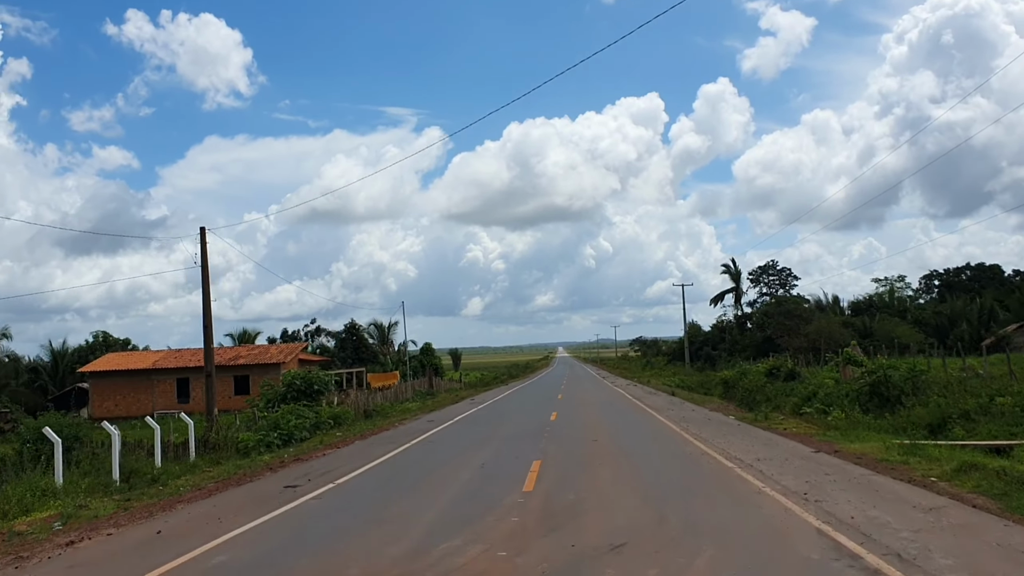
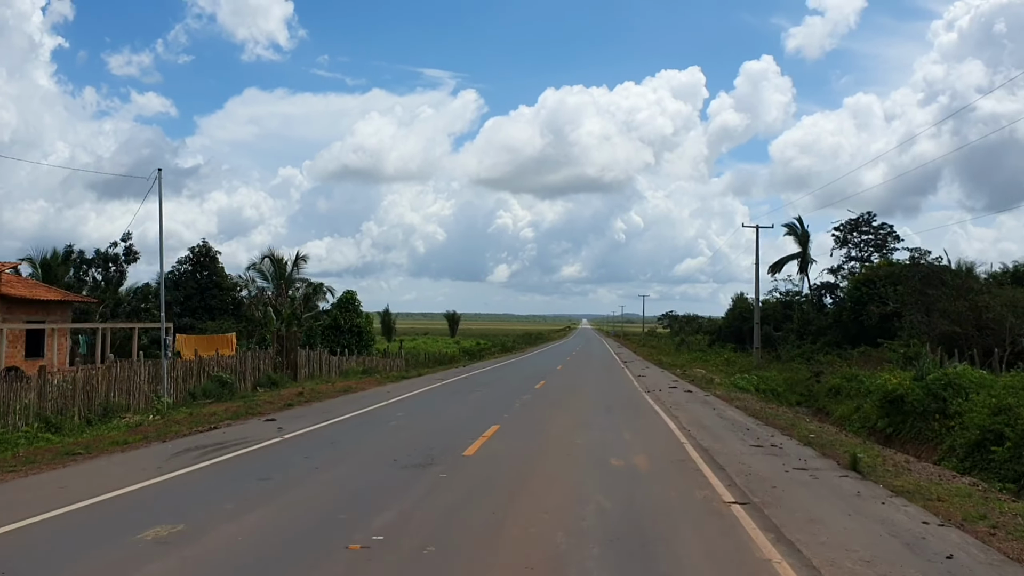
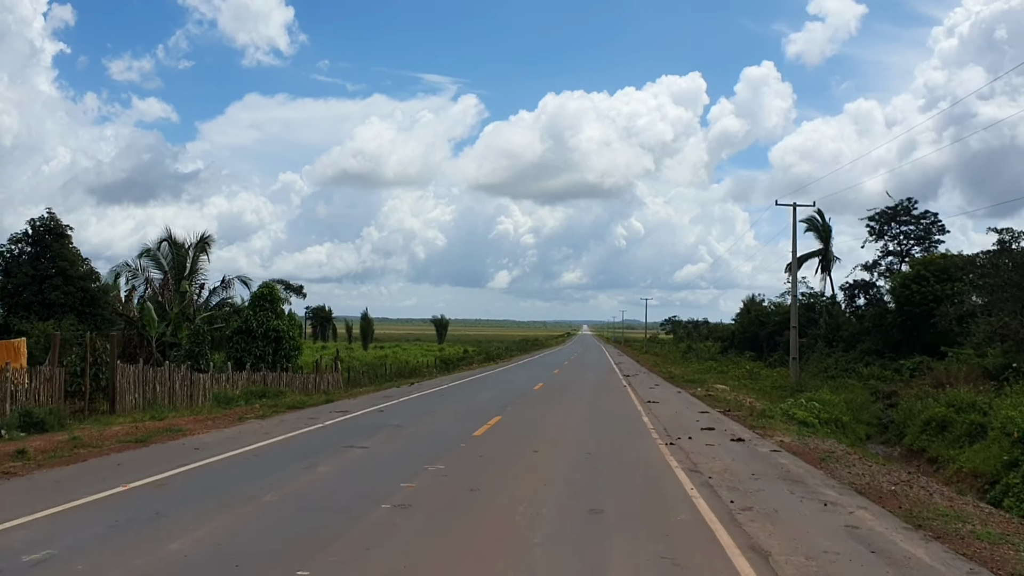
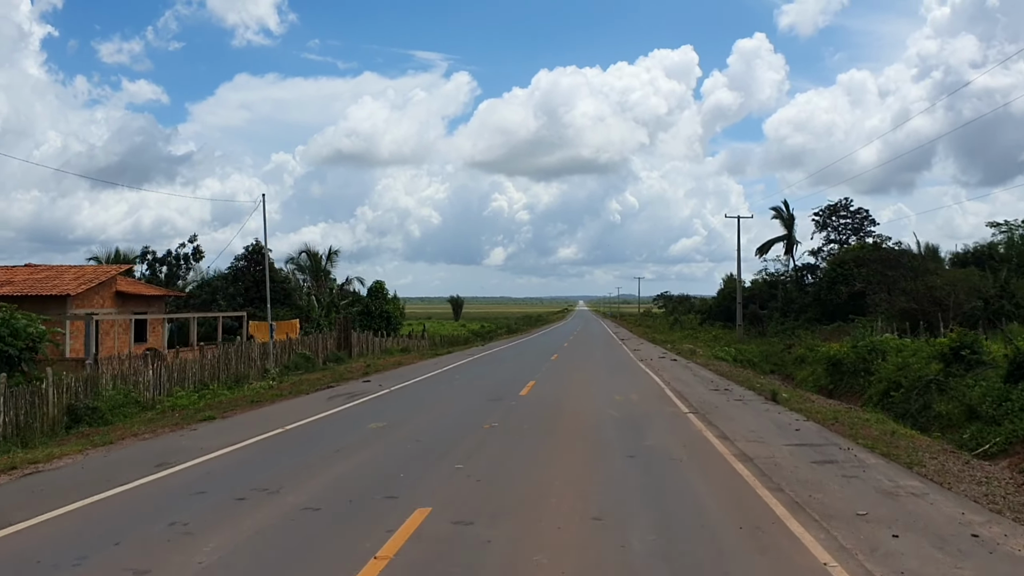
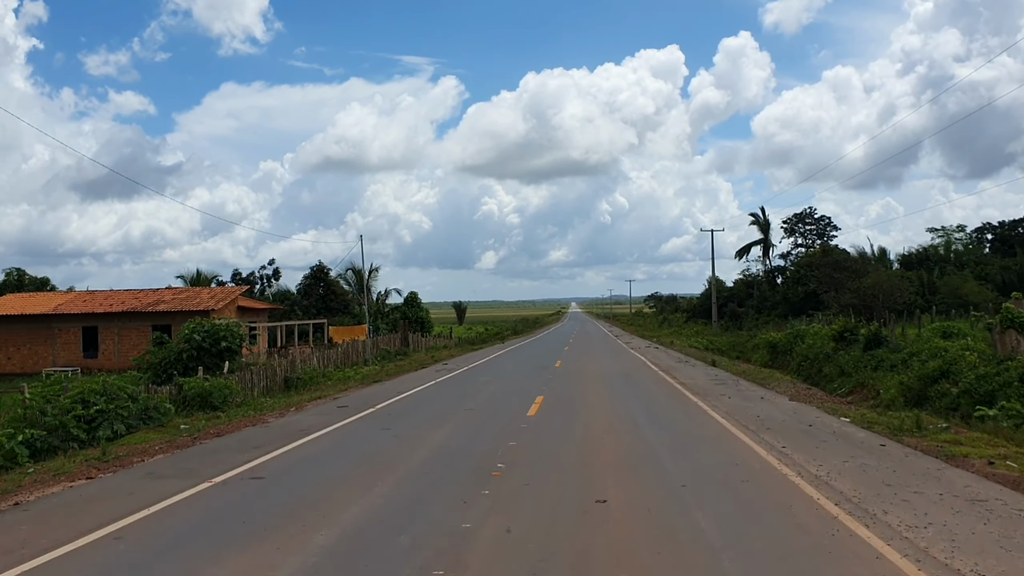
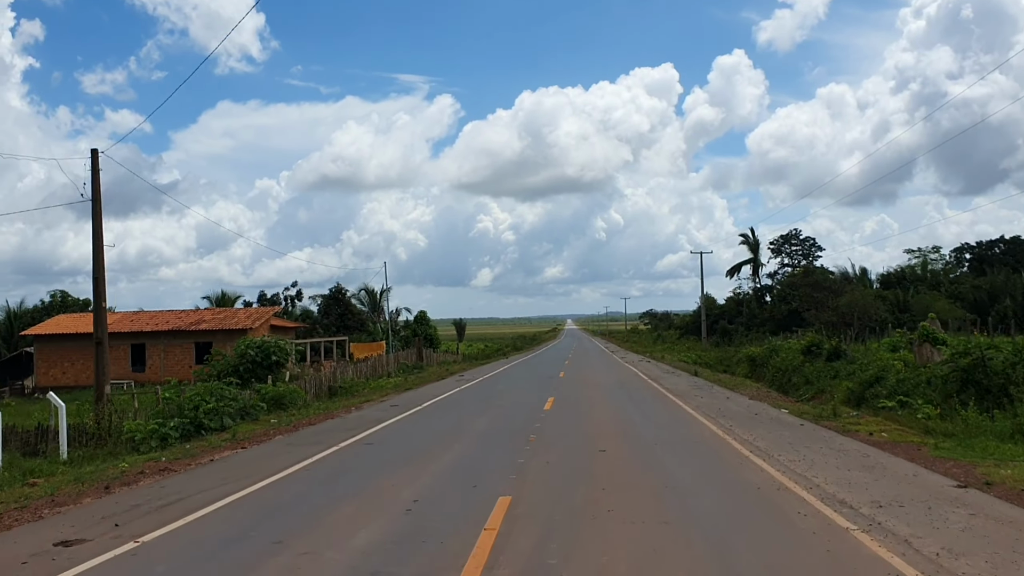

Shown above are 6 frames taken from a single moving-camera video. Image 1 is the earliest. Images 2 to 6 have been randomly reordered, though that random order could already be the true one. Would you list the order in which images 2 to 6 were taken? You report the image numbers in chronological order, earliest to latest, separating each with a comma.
6, 5, 4, 2, 3
